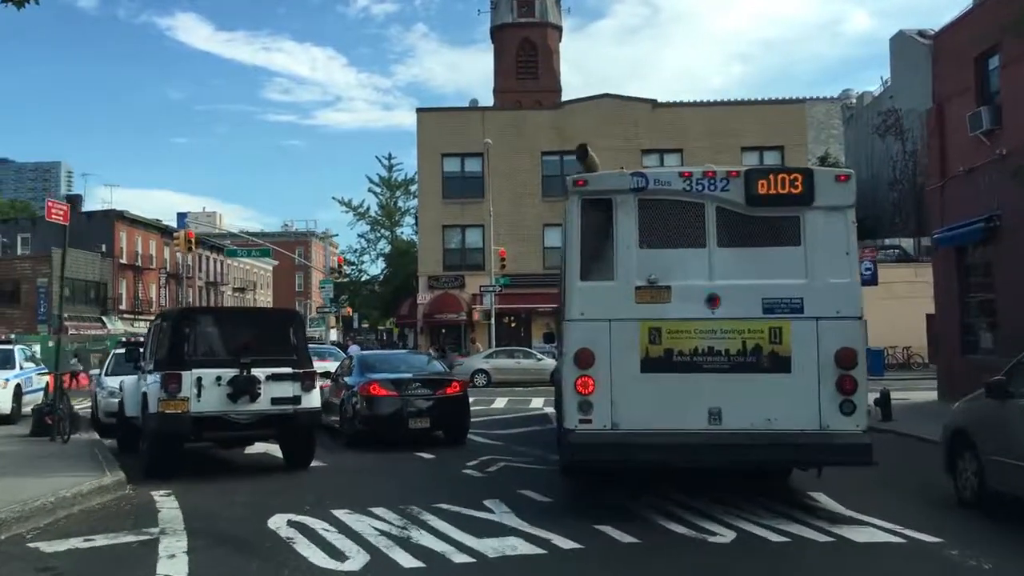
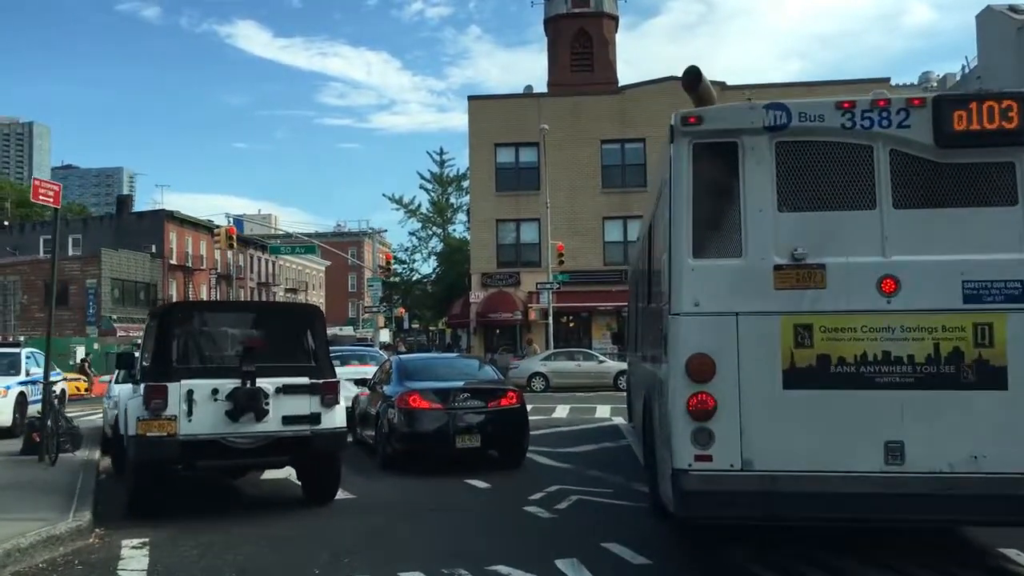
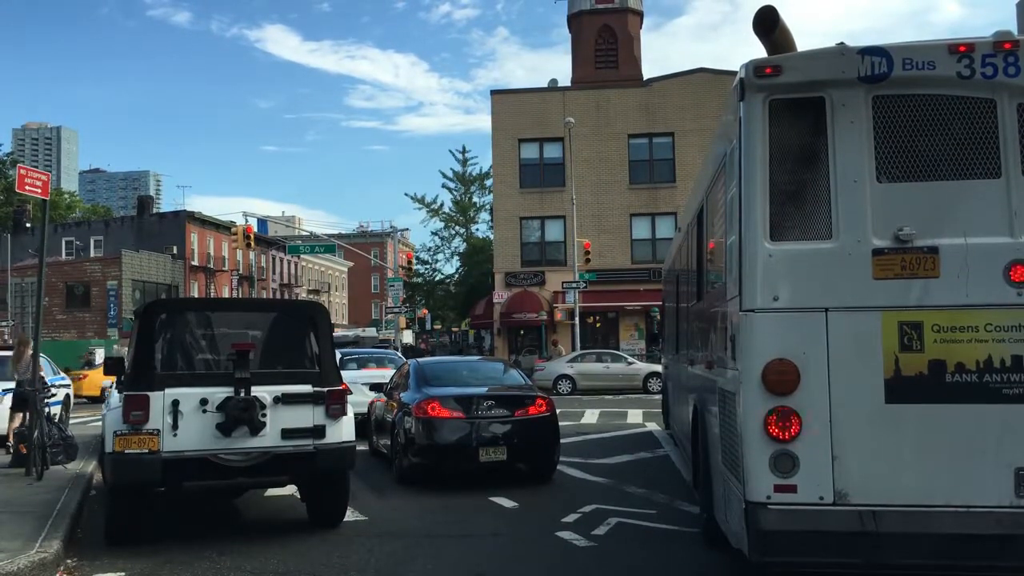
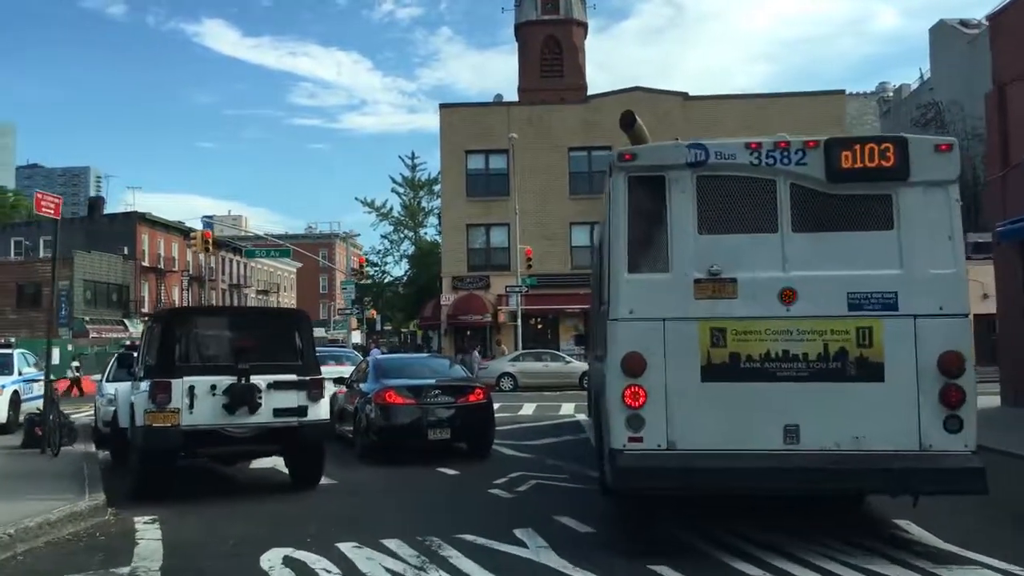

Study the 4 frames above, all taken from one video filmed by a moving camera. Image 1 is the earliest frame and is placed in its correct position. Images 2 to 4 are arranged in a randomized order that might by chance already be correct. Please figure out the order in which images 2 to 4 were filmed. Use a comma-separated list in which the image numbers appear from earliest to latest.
4, 2, 3
